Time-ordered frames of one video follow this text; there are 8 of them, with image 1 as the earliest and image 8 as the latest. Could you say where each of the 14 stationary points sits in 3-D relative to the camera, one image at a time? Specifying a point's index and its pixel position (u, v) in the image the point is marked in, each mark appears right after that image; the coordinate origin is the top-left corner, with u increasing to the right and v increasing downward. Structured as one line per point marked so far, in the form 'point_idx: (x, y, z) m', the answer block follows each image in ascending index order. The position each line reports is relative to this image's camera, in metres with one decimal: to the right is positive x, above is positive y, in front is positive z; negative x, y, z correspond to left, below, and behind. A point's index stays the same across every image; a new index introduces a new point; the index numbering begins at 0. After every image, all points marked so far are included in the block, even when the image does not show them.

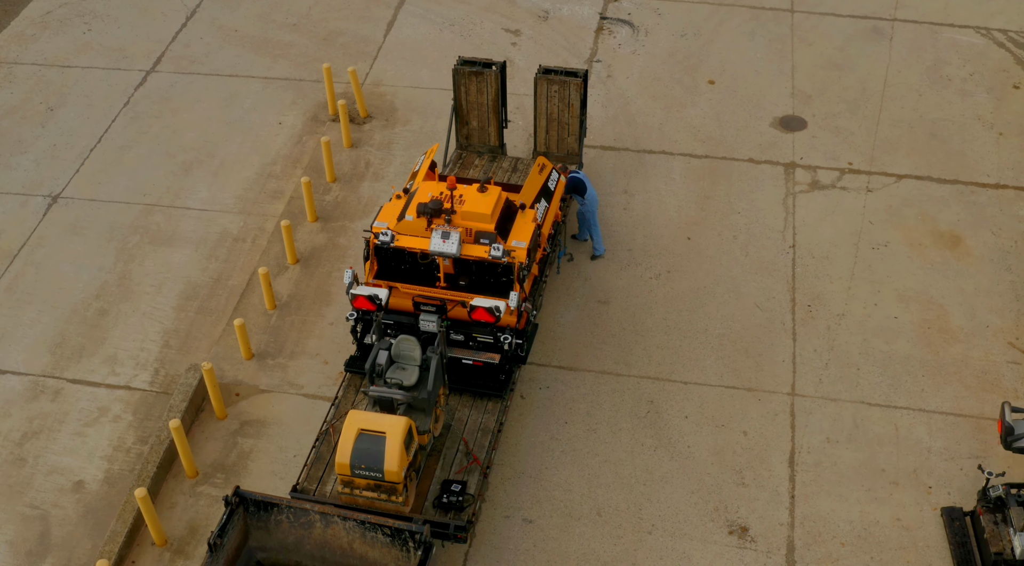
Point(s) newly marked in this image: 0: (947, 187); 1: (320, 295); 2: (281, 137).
0: (+6.6, +1.4, +15.4) m
1: (-2.4, -0.1, +12.7) m
2: (-3.6, +2.3, +15.5) m
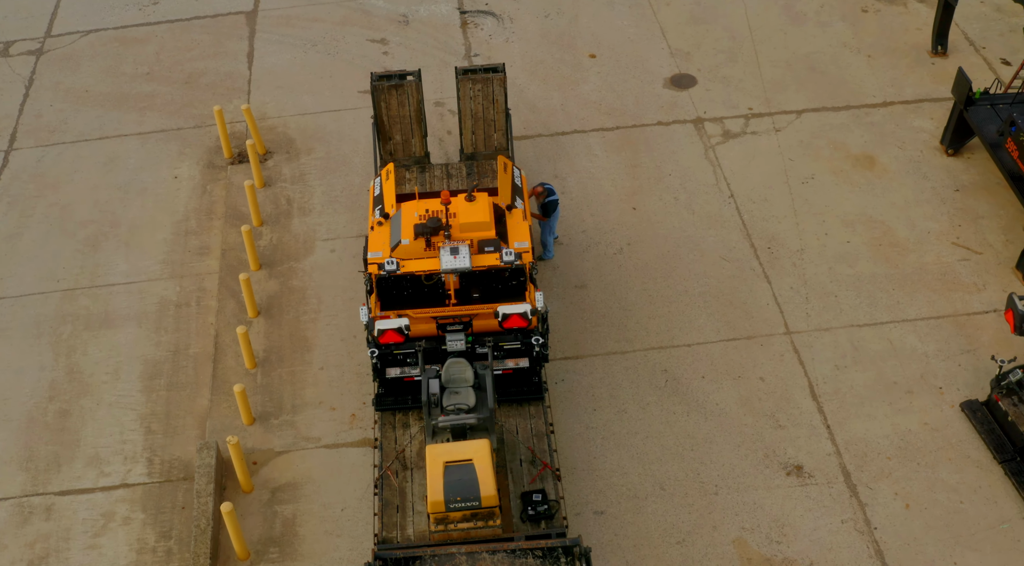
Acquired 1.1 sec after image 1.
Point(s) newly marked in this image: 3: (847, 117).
0: (+5.3, +2.7, +16.3) m
1: (-2.5, -0.7, +11.9) m
2: (-4.7, +1.3, +14.5) m
3: (+5.3, +2.7, +16.2) m
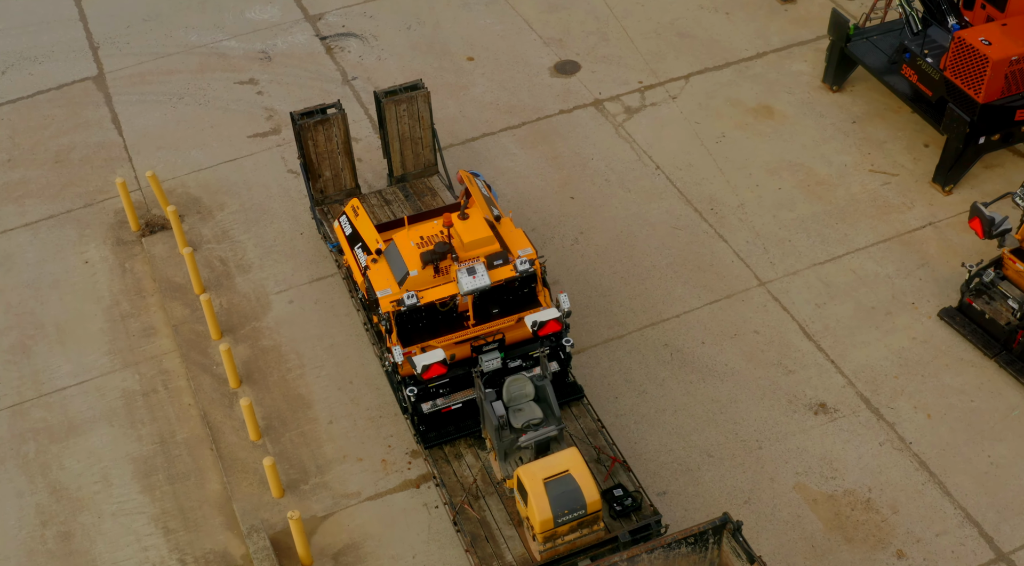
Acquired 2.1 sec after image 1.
0: (+3.6, +3.5, +17.0) m
1: (-2.4, -1.3, +11.3) m
2: (-5.4, +0.1, +13.4) m
3: (+3.6, +3.5, +17.0) m
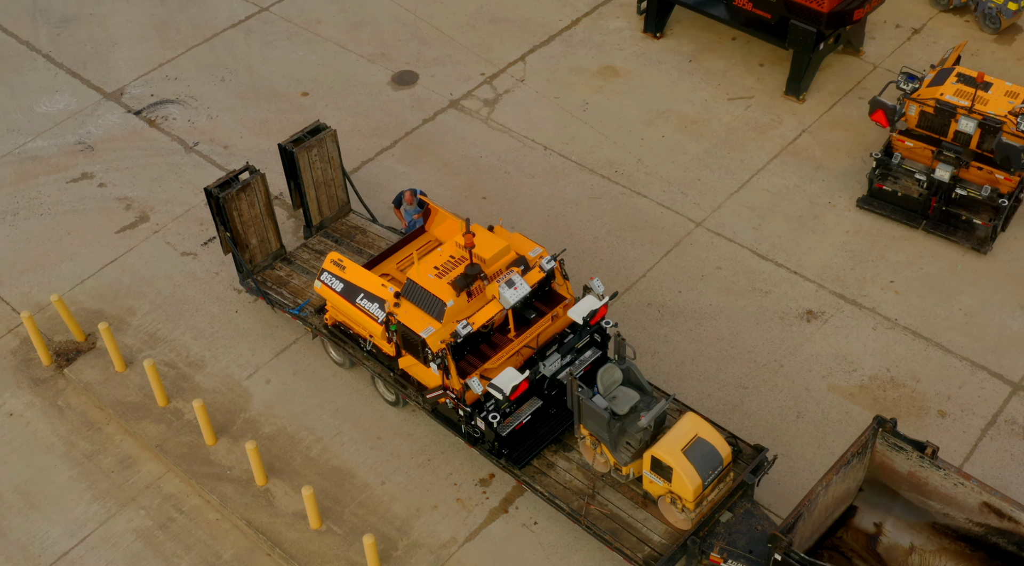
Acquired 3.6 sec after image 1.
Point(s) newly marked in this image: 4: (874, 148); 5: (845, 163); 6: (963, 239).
0: (+0.7, +4.1, +17.6) m
1: (-1.9, -2.0, +10.7) m
2: (-5.6, -1.6, +11.8) m
3: (+0.8, +4.1, +17.6) m
4: (+5.7, +2.0, +15.6) m
5: (+5.0, +1.7, +15.2) m
6: (+6.4, +0.6, +13.8) m
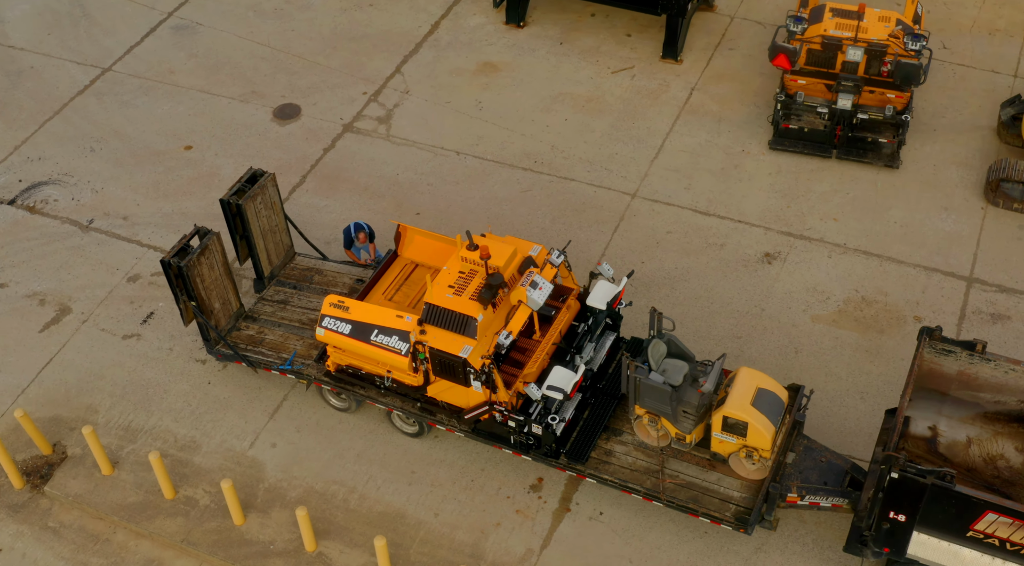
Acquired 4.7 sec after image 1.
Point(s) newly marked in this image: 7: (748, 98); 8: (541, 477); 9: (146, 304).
0: (-1.5, +4.0, +17.5) m
1: (-1.3, -2.4, +10.4) m
2: (-5.2, -2.8, +10.7) m
3: (-1.4, +4.0, +17.5) m
4: (+4.1, +3.1, +16.6) m
5: (+3.6, +2.6, +16.1) m
6: (+5.4, +1.8, +15.0) m
7: (+3.8, +3.0, +16.4) m
8: (+0.3, -2.0, +10.6) m
9: (-4.6, -0.3, +12.8) m
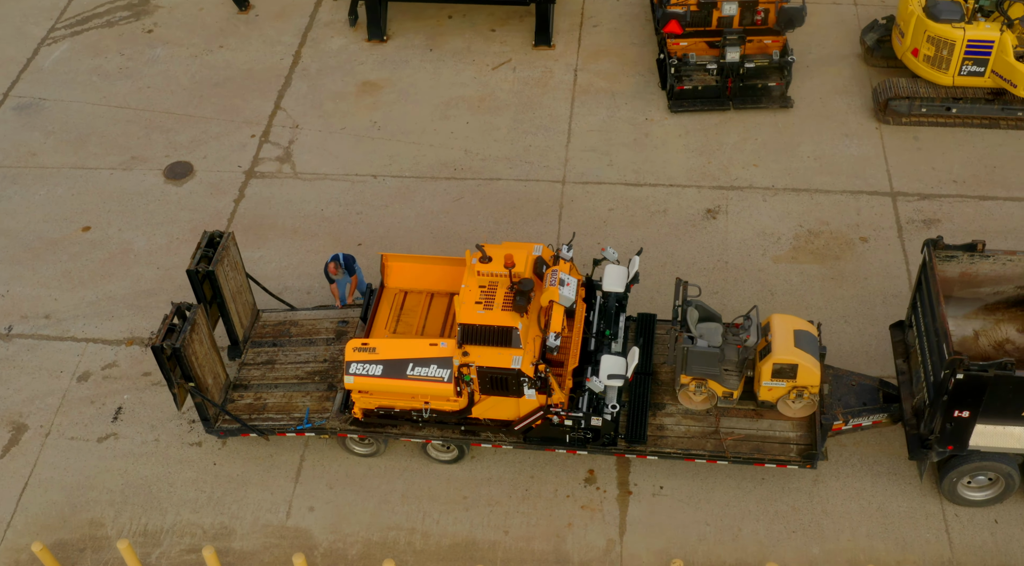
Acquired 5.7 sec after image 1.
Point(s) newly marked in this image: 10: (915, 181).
0: (-3.5, +3.3, +17.0) m
1: (-0.6, -2.7, +10.1) m
2: (-4.2, -4.0, +9.8) m
3: (-3.5, +3.3, +17.0) m
4: (+2.2, +3.7, +17.2) m
5: (+1.9, +3.2, +16.6) m
6: (+4.0, +2.8, +15.9) m
7: (+2.0, +3.6, +16.9) m
8: (+0.8, -2.0, +10.7) m
9: (-4.7, -1.4, +11.8) m
10: (+5.8, +1.5, +14.5) m
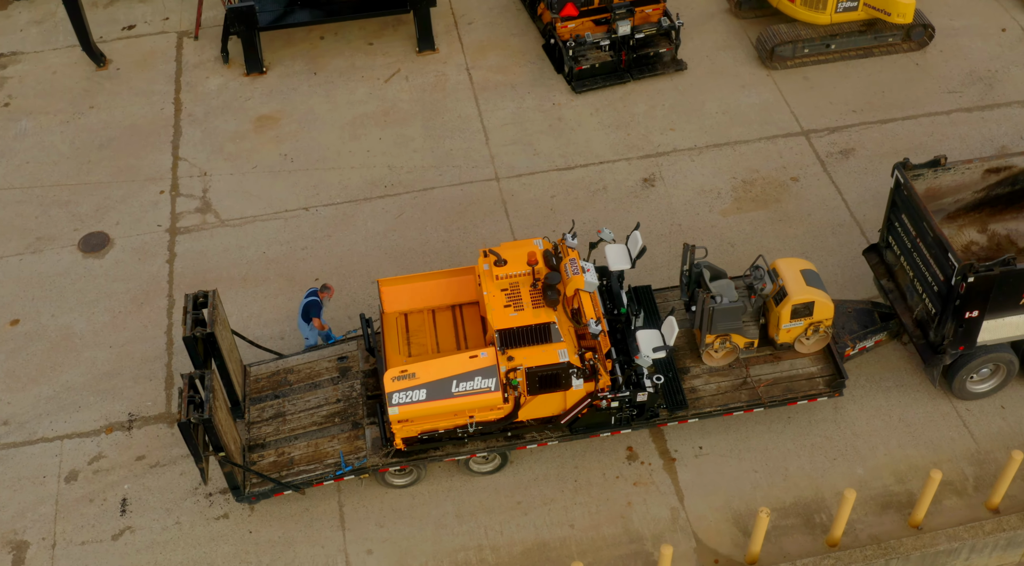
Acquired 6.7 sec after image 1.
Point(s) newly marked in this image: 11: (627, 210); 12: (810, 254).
0: (-5.1, +2.5, +16.2) m
1: (+0.2, -2.7, +10.1) m
2: (-3.0, -4.7, +9.1) m
3: (-5.0, +2.5, +16.2) m
4: (+0.3, +4.0, +17.4) m
5: (+0.2, +3.4, +16.8) m
6: (+2.5, +3.5, +16.5) m
7: (+0.2, +3.8, +17.1) m
8: (+1.3, -1.7, +10.9) m
9: (-4.3, -2.3, +11.0) m
10: (+4.7, +2.5, +15.5) m
11: (+1.6, +1.0, +13.7) m
12: (+3.9, +0.4, +13.2) m
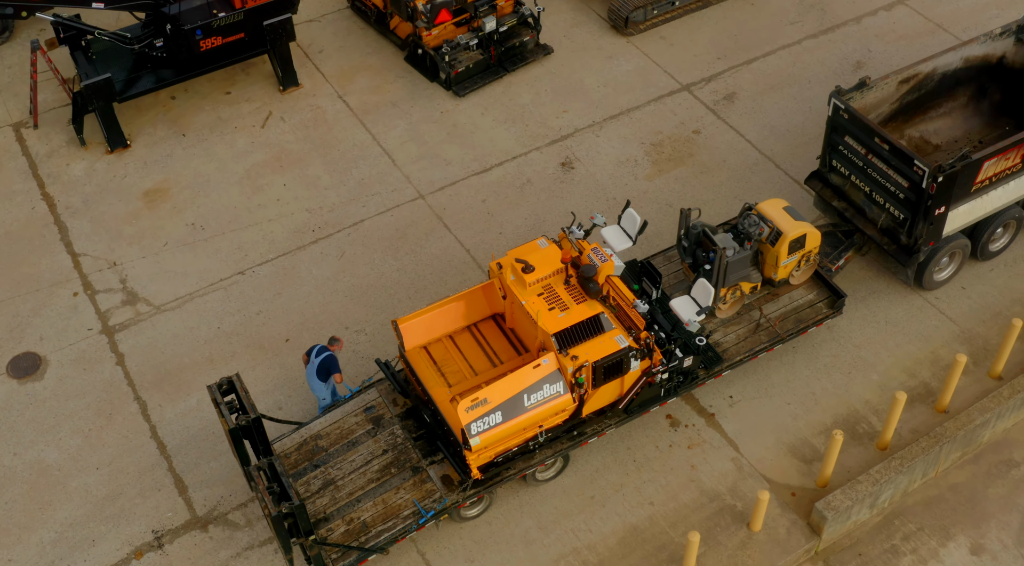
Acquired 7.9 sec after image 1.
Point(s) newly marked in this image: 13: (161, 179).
0: (-6.4, +0.9, +15.0) m
1: (+1.1, -2.7, +10.4) m
2: (-1.2, -5.4, +8.8) m
3: (-6.4, +0.9, +15.1) m
4: (-2.0, +3.7, +17.3) m
5: (-1.8, +3.1, +16.7) m
6: (+0.4, +3.8, +16.9) m
7: (-2.0, +3.5, +17.0) m
8: (+1.8, -1.5, +11.3) m
9: (-3.4, -3.4, +10.2) m
10: (+2.9, +3.4, +16.4) m
11: (+0.8, +1.2, +14.1) m
12: (+3.2, +1.2, +14.1) m
13: (-5.3, +1.6, +15.5) m
